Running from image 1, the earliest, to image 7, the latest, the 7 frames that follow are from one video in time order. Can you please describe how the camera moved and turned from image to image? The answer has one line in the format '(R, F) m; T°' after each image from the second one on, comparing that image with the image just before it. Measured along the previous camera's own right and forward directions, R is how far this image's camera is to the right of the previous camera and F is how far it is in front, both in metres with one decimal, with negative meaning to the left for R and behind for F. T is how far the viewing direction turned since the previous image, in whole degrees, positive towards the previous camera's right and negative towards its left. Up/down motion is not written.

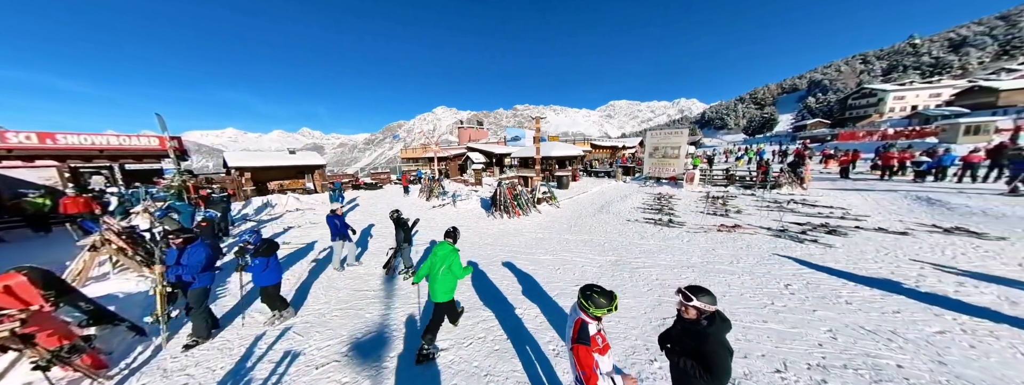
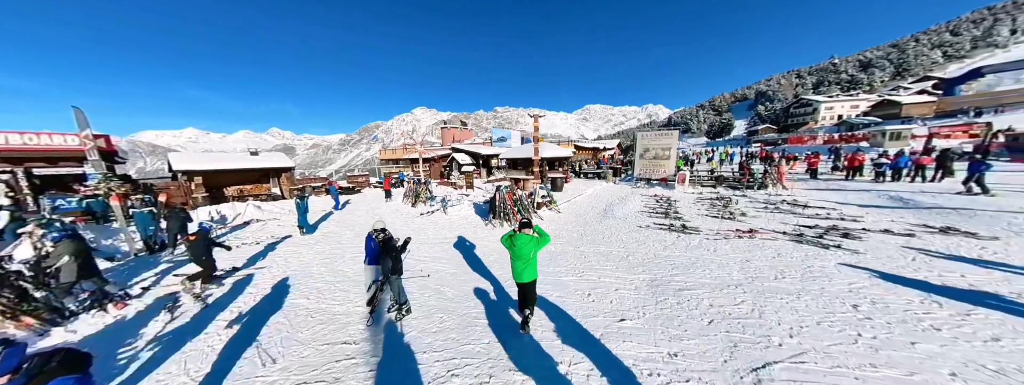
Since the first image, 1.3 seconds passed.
(-0.9, +1.3) m; +6°
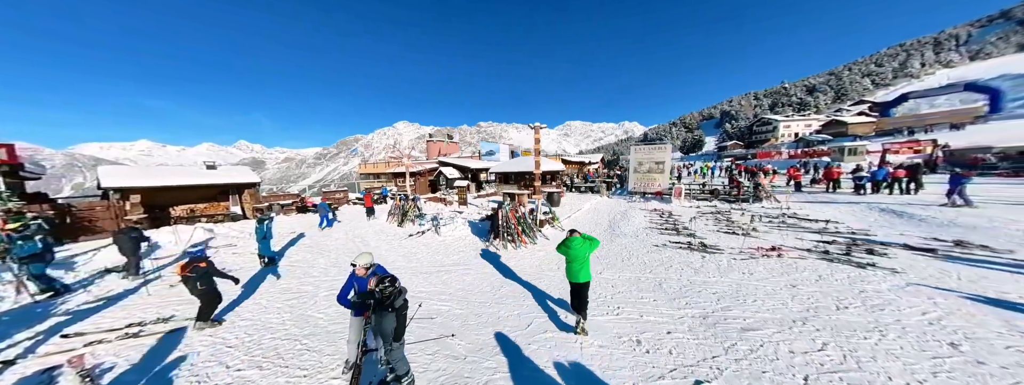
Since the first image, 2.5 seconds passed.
(-0.8, +1.1) m; +4°
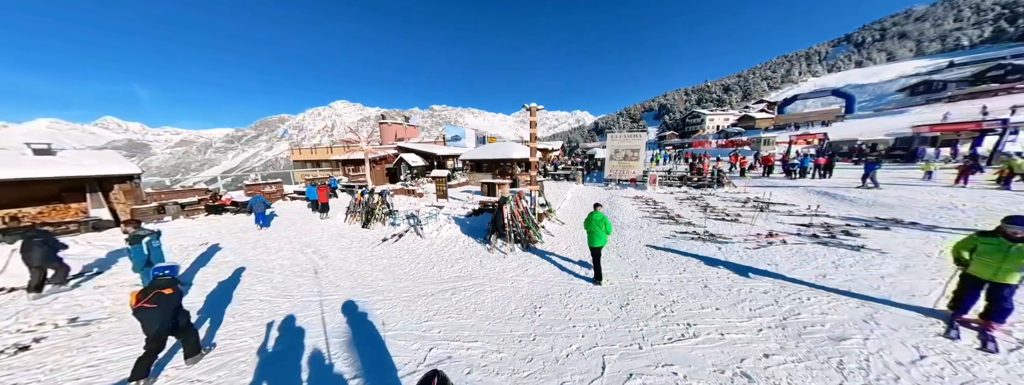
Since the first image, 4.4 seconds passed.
(-1.5, +1.6) m; +11°
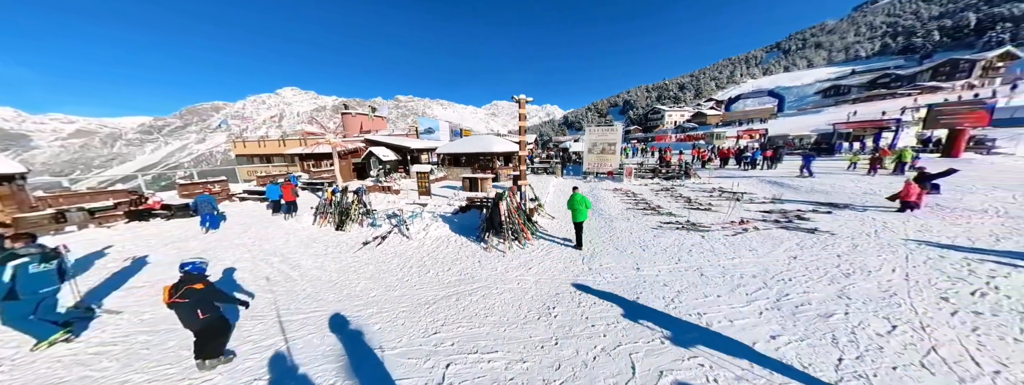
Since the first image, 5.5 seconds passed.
(-0.7, +0.4) m; +7°
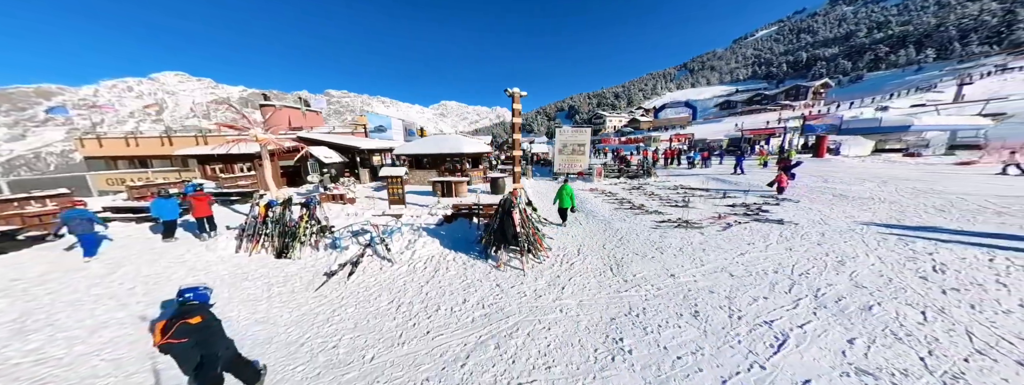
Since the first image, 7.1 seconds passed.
(-1.5, +1.3) m; +12°
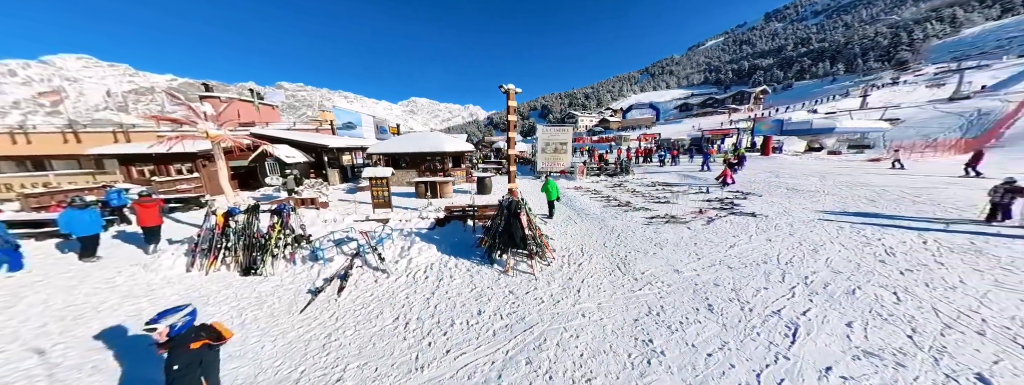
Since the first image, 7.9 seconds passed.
(-0.8, +0.3) m; +6°
